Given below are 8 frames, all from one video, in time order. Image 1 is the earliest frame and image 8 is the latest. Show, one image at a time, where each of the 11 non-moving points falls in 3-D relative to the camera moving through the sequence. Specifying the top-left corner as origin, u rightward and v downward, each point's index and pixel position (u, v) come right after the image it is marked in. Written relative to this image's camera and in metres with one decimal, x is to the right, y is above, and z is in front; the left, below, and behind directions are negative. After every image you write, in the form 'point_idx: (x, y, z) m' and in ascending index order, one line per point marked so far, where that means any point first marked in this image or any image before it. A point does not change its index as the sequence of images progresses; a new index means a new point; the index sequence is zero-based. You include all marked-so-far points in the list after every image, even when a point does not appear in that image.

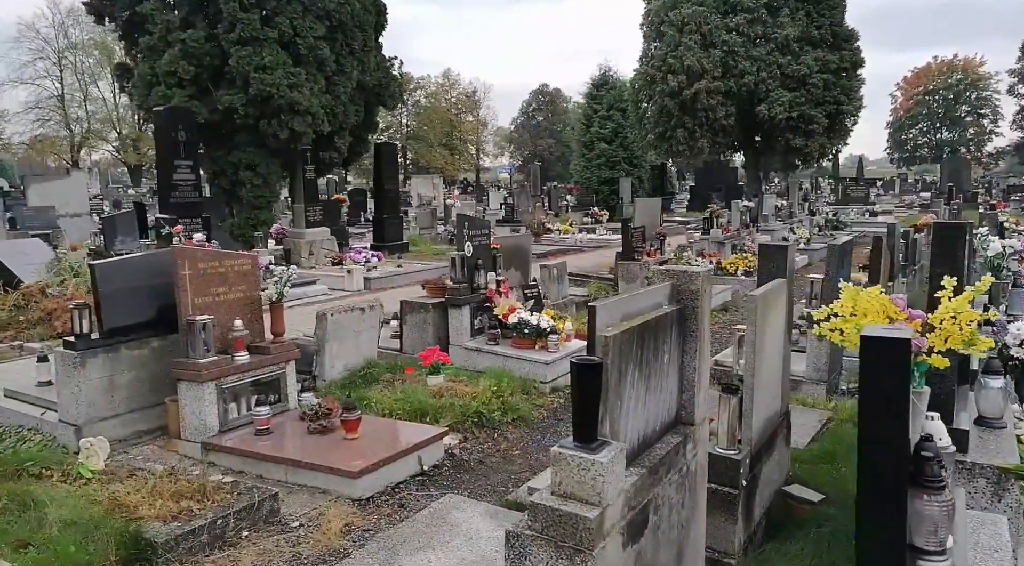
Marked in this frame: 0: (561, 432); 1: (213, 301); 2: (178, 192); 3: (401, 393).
0: (+0.4, -1.1, +6.2) m
1: (-2.2, -0.1, +6.0) m
2: (-6.0, +1.6, +14.4) m
3: (-0.9, -0.9, +6.6) m
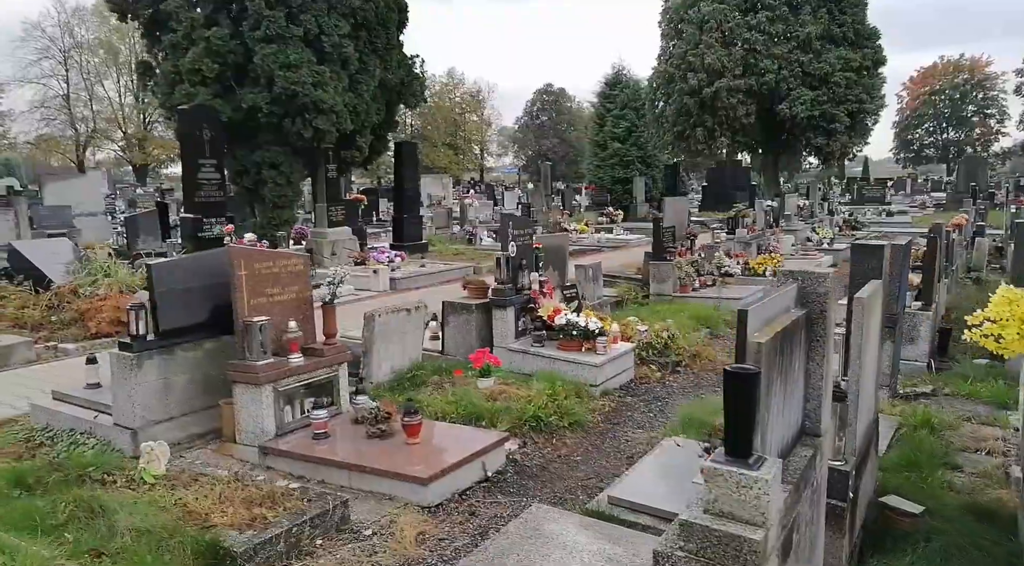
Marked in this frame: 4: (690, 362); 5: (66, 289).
0: (+0.8, -1.1, +6.0) m
1: (-1.8, -0.1, +5.9) m
2: (-5.5, +1.6, +14.4) m
3: (-0.5, -0.9, +6.4) m
4: (+1.8, -0.8, +8.2) m
5: (-5.6, -0.1, +10.1) m
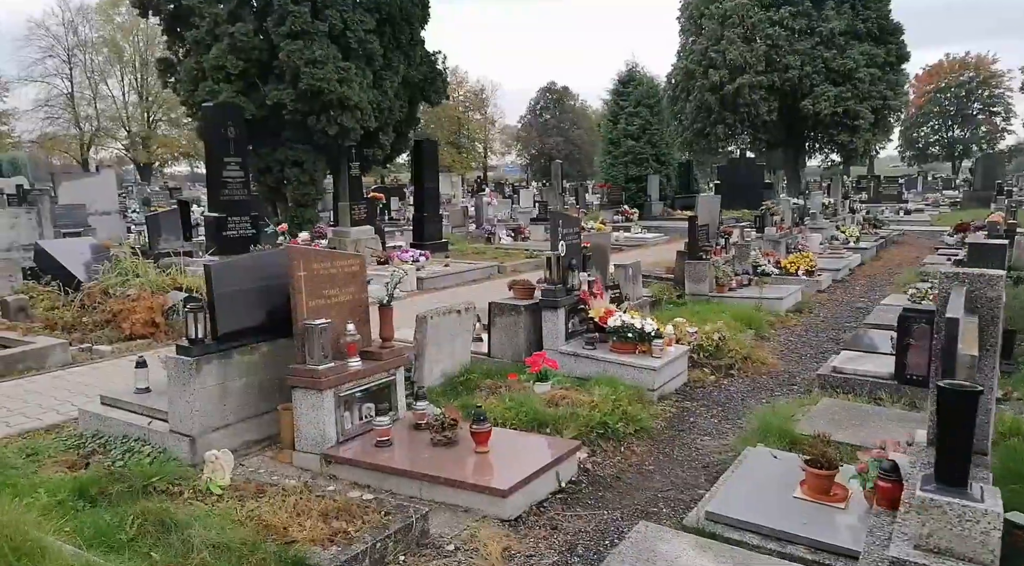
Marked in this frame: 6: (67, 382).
0: (+1.3, -1.1, +5.8) m
1: (-1.3, -0.1, +5.7) m
2: (-5.0, +1.6, +14.2) m
3: (0.0, -0.9, +6.2) m
4: (+2.3, -0.8, +7.9) m
5: (-5.1, -0.1, +9.9) m
6: (-4.1, -0.9, +7.3) m
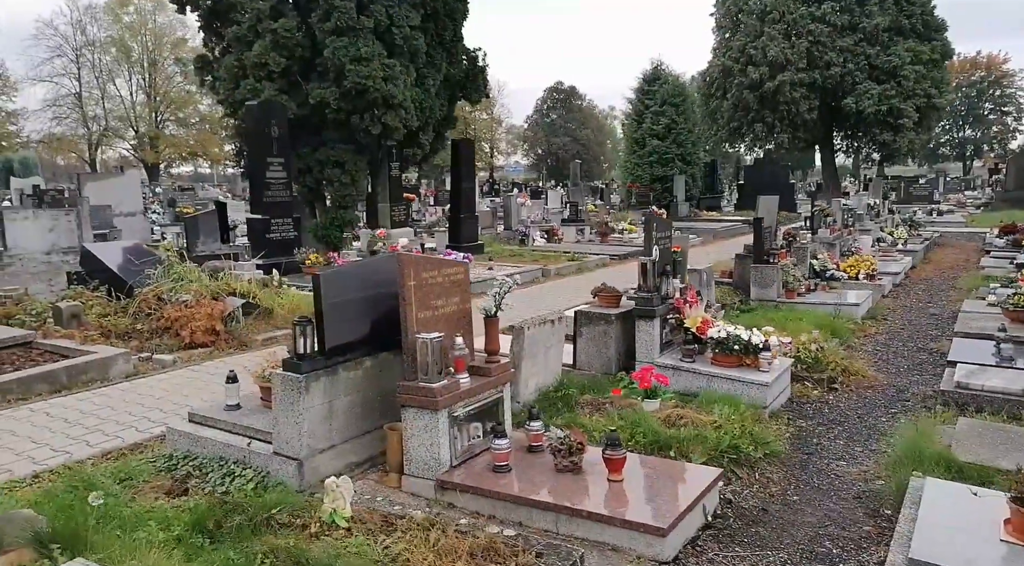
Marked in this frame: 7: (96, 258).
0: (+2.1, -1.2, +5.4) m
1: (-0.5, -0.2, +5.3) m
2: (-4.1, +1.6, +13.8) m
3: (+0.8, -1.0, +5.8) m
4: (+3.1, -0.9, +7.5) m
5: (-4.3, -0.1, +9.5) m
6: (-3.2, -1.0, +6.9) m
7: (-5.5, +0.3, +10.5) m
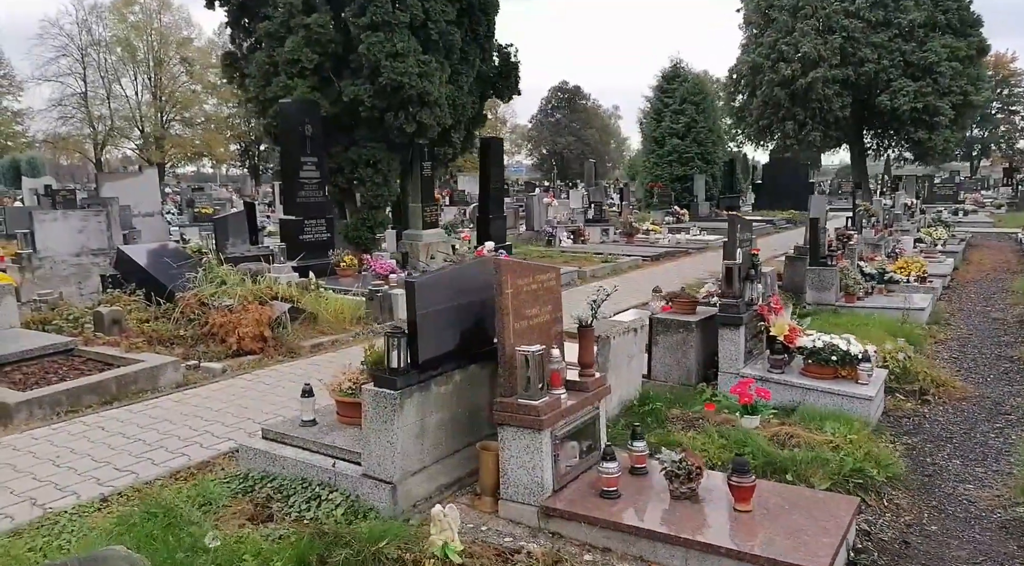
0: (+2.7, -1.3, +5.0) m
1: (+0.1, -0.2, +4.9) m
2: (-3.5, +1.5, +13.4) m
3: (+1.4, -1.0, +5.4) m
4: (+3.7, -0.9, +7.1) m
5: (-3.6, -0.2, +9.2) m
6: (-2.6, -1.0, +6.6) m
7: (-4.8, +0.3, +10.2) m
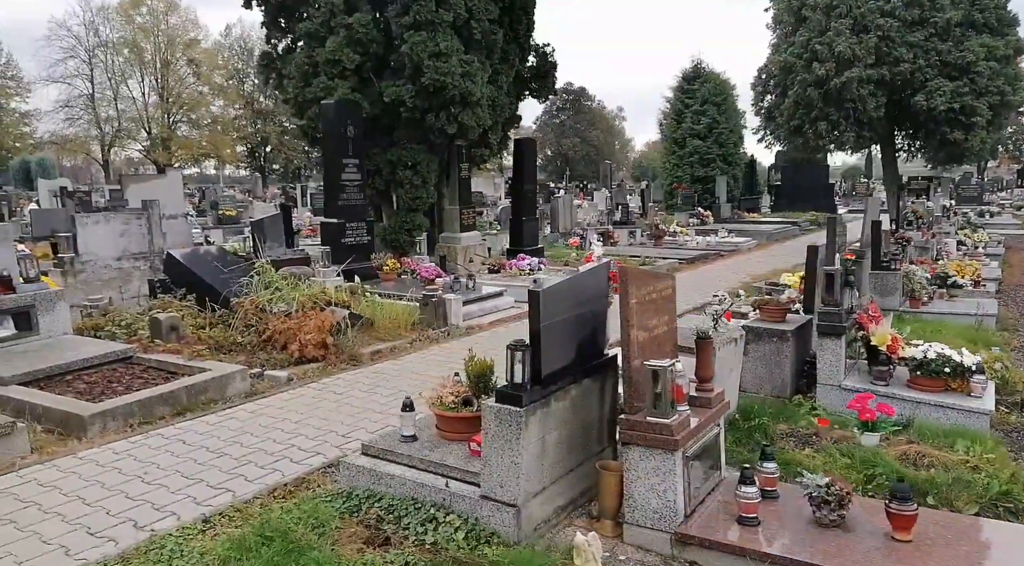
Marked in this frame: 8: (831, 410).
0: (+3.4, -1.3, +4.7) m
1: (+0.8, -0.3, +4.6) m
2: (-2.7, +1.5, +13.1) m
3: (+2.1, -1.1, +5.1) m
4: (+4.5, -1.0, +6.8) m
5: (-2.9, -0.2, +8.9) m
6: (-1.9, -1.1, +6.3) m
7: (-4.1, +0.2, +9.9) m
8: (+2.5, -1.0, +6.2) m
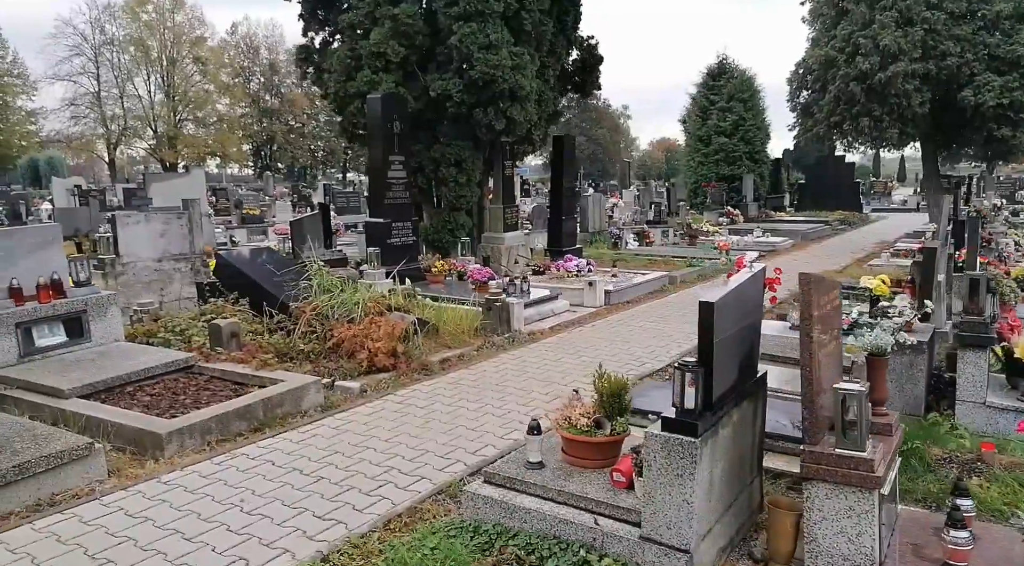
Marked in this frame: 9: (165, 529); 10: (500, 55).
0: (+4.2, -1.4, +4.1) m
1: (+1.6, -0.4, +4.1) m
2: (-1.9, +1.4, +12.6) m
3: (+2.9, -1.1, +4.6) m
4: (+5.2, -1.0, +6.2) m
5: (-2.1, -0.3, +8.4) m
6: (-1.1, -1.1, +5.8) m
7: (-3.3, +0.2, +9.4) m
8: (+3.3, -1.0, +5.7) m
9: (-1.9, -1.3, +4.3) m
10: (-0.2, +3.6, +12.8) m
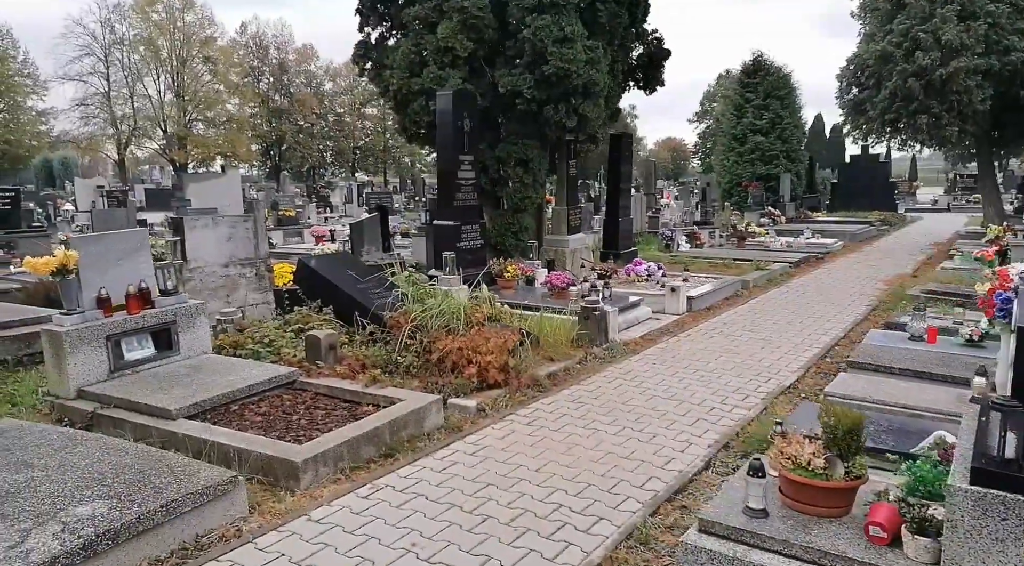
0: (+5.3, -1.5, +3.5) m
1: (+2.6, -0.4, +3.5) m
2: (-0.7, +1.4, +12.0) m
3: (+4.0, -1.2, +4.0) m
4: (+6.3, -1.1, +5.6) m
5: (-1.0, -0.3, +7.8) m
6: (0.0, -1.2, +5.2) m
7: (-2.2, +0.1, +8.8) m
8: (+4.3, -1.1, +5.1) m
9: (-0.8, -1.4, +3.7) m
10: (+0.9, +3.5, +12.2) m
